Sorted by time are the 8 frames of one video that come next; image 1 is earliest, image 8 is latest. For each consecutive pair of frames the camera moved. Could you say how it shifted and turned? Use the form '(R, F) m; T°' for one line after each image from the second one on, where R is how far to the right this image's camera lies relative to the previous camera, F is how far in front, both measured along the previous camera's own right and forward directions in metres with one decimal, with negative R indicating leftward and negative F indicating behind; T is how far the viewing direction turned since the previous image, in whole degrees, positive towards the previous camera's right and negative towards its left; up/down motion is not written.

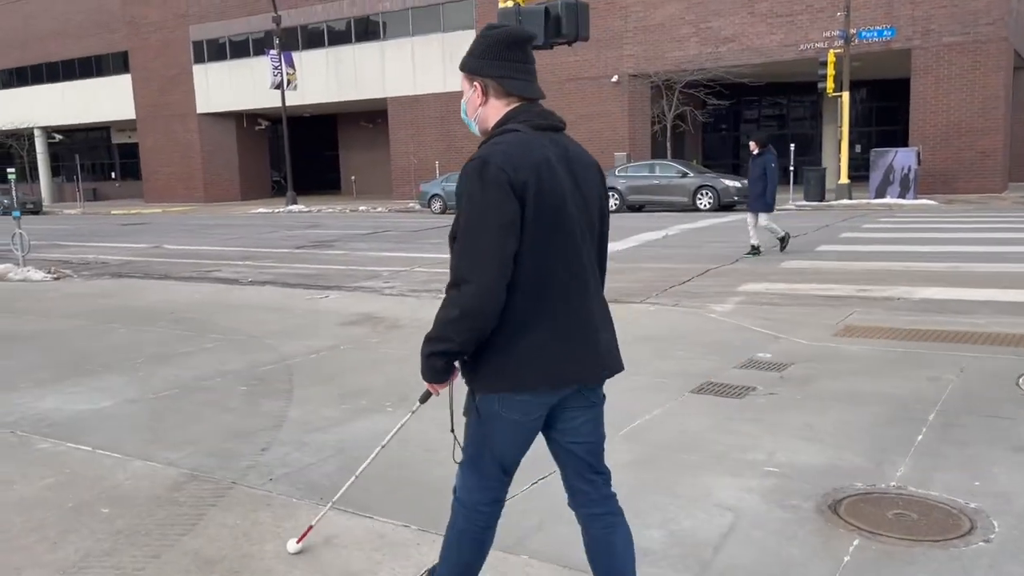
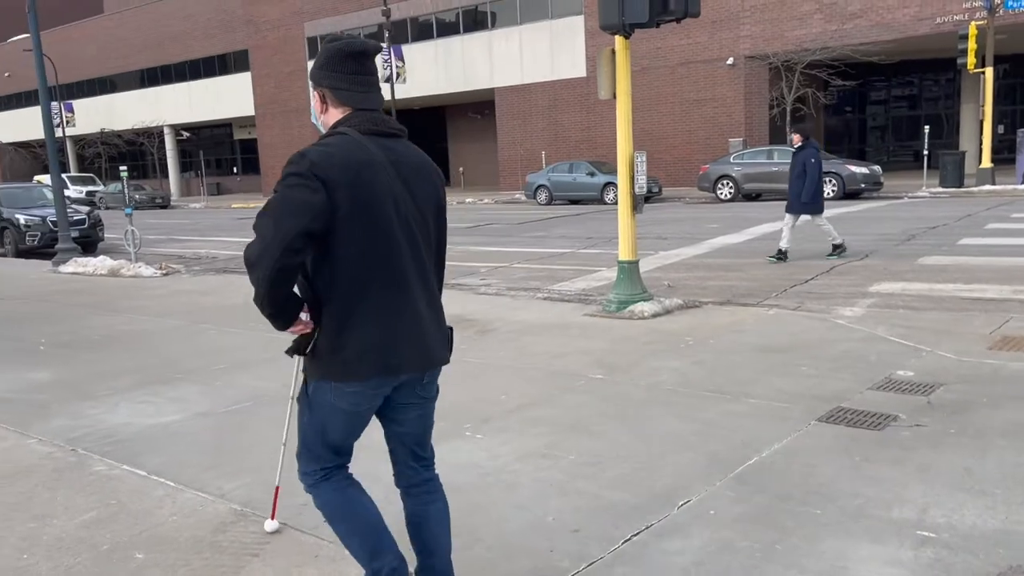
(+0.1, +0.6) m; -8°
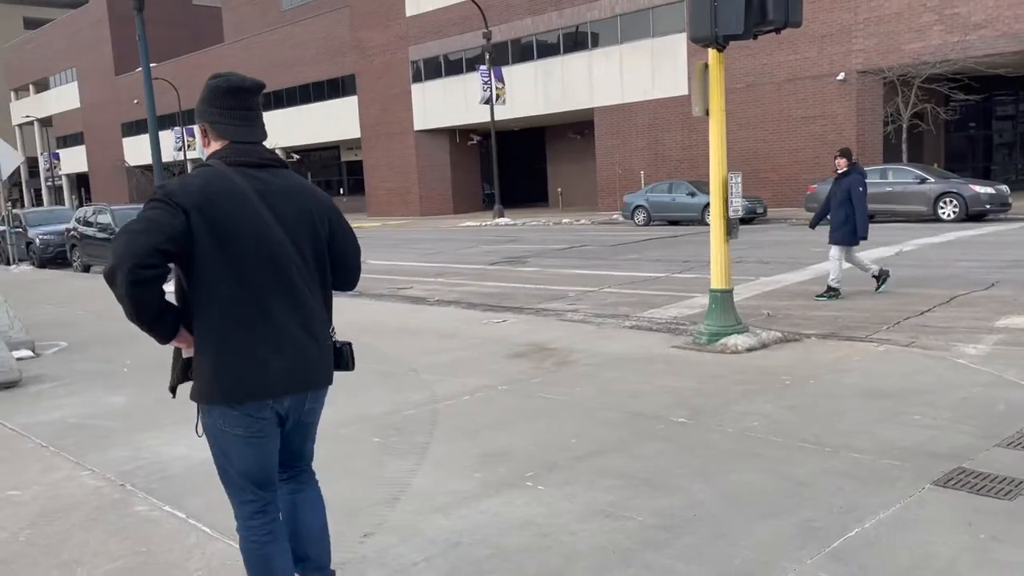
(+0.2, +0.4) m; -7°
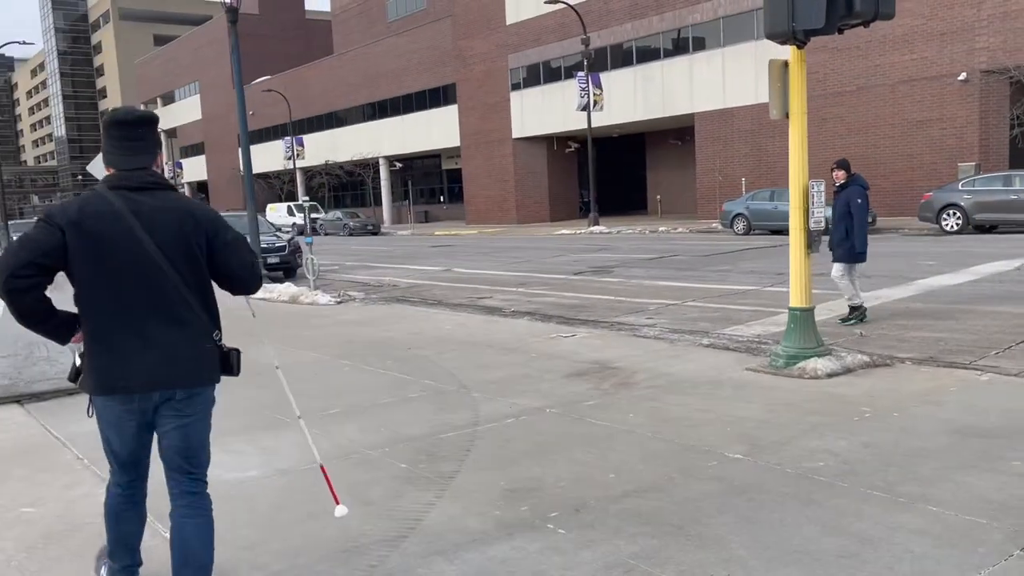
(+0.4, +0.4) m; -7°
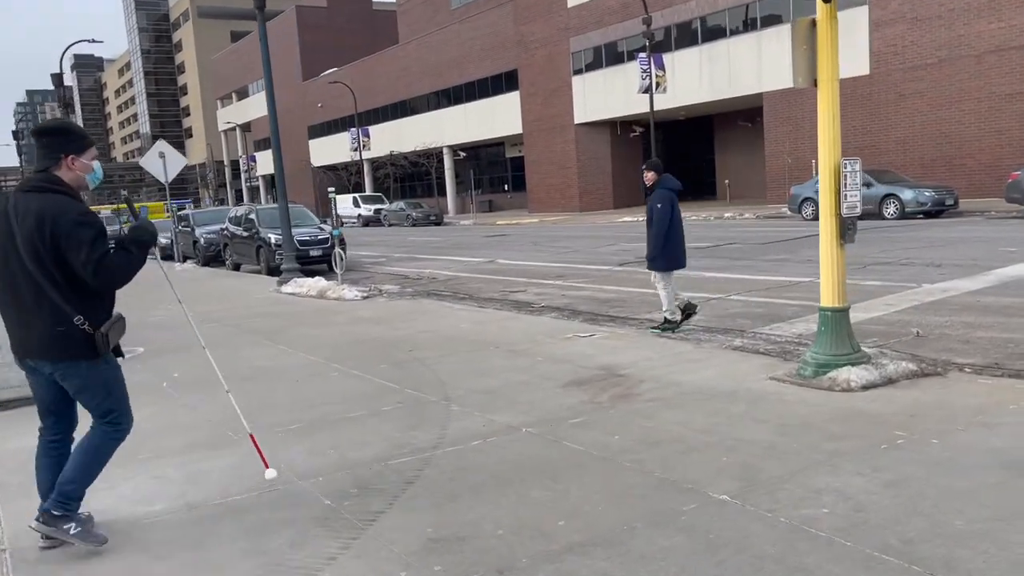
(+0.7, +0.8) m; -5°
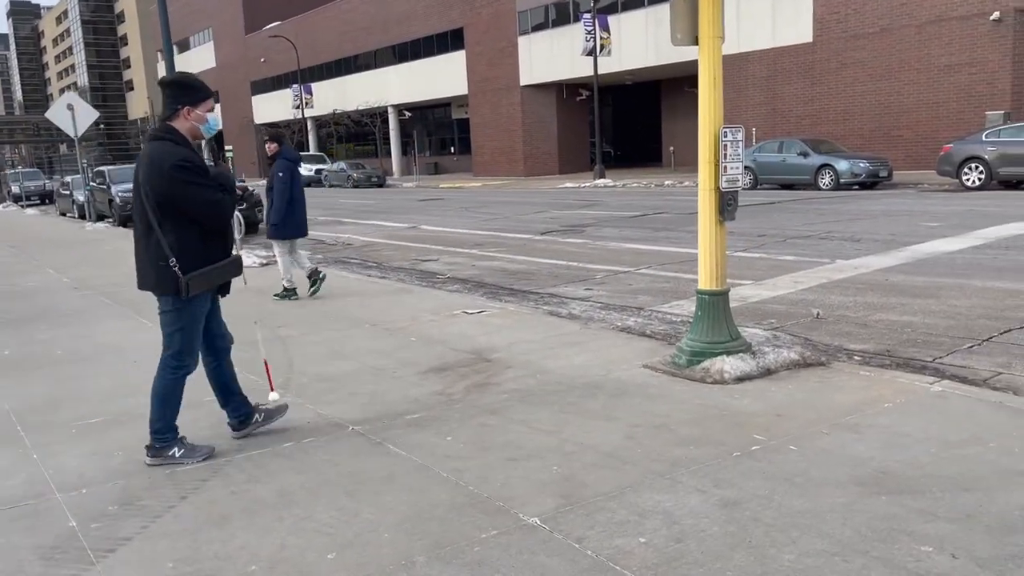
(+0.7, +0.6) m; +3°
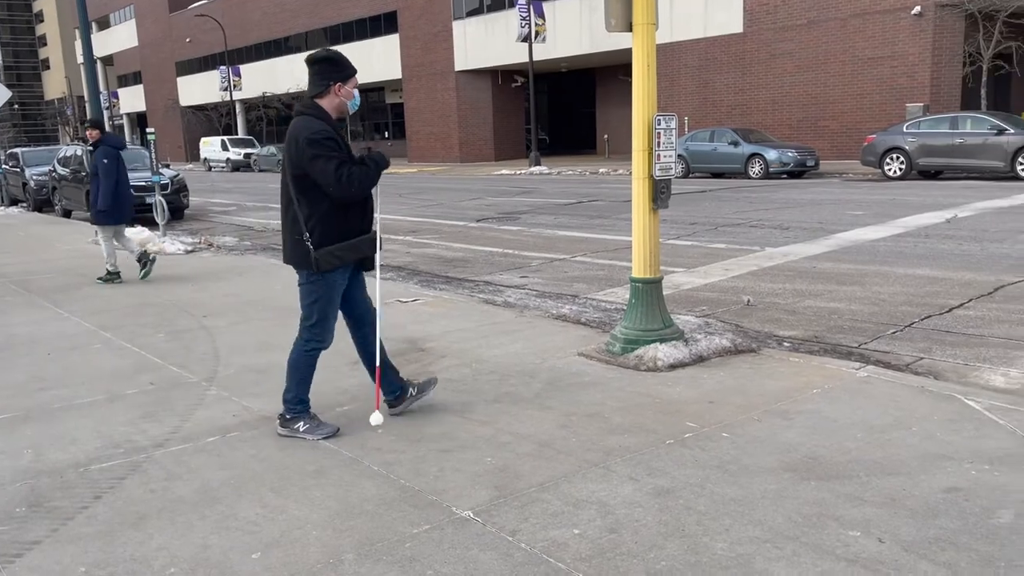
(0.0, +0.1) m; +4°
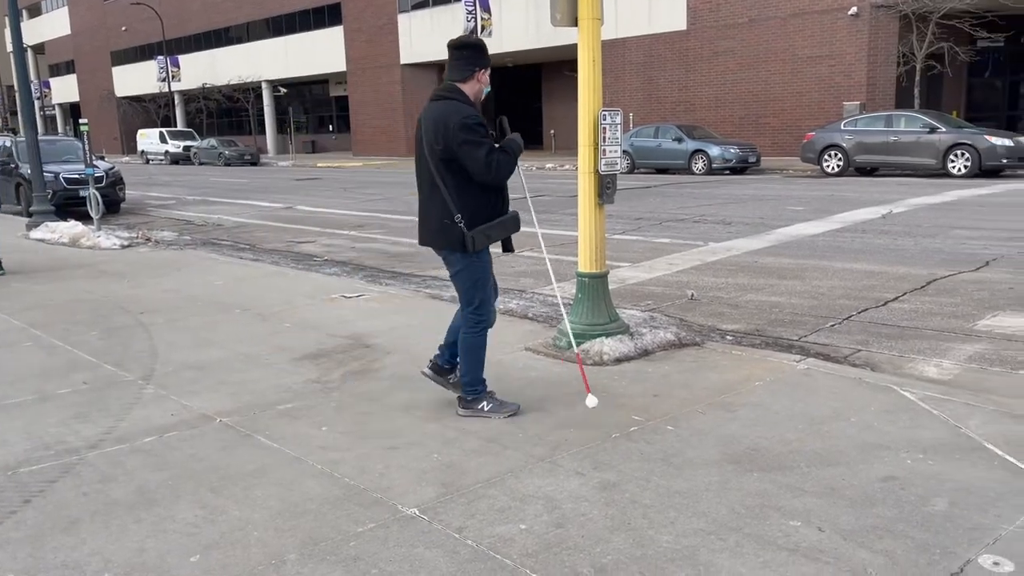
(0.0, 0.0) m; +4°
